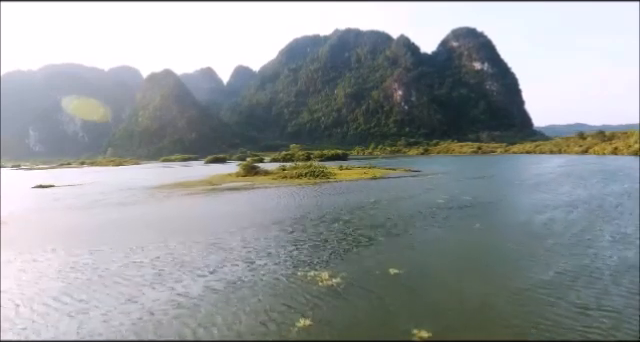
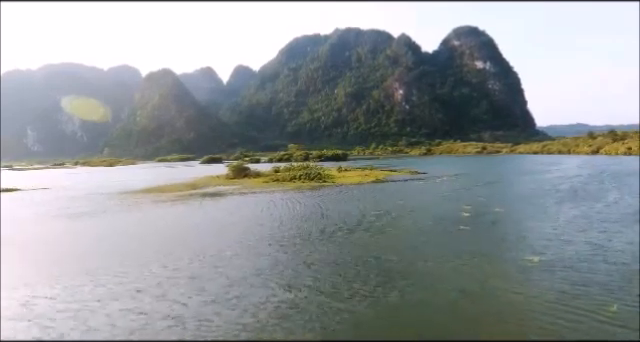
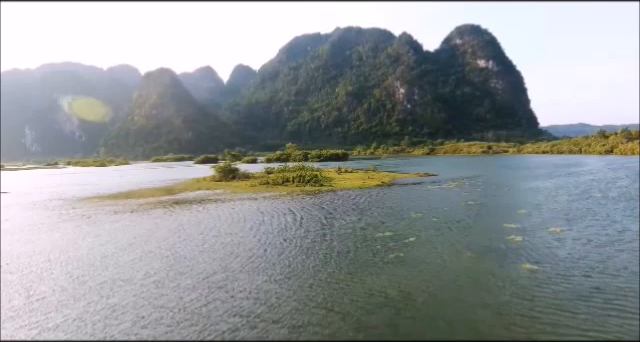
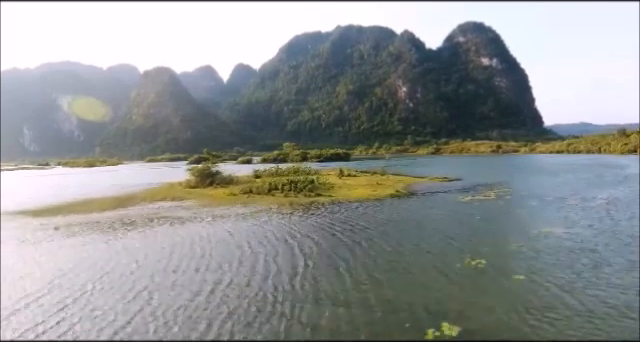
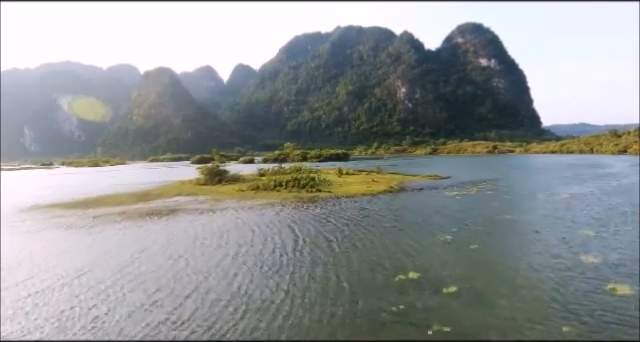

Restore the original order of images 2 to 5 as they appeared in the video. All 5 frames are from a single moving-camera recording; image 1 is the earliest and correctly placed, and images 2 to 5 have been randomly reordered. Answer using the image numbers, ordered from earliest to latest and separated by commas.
2, 3, 5, 4
